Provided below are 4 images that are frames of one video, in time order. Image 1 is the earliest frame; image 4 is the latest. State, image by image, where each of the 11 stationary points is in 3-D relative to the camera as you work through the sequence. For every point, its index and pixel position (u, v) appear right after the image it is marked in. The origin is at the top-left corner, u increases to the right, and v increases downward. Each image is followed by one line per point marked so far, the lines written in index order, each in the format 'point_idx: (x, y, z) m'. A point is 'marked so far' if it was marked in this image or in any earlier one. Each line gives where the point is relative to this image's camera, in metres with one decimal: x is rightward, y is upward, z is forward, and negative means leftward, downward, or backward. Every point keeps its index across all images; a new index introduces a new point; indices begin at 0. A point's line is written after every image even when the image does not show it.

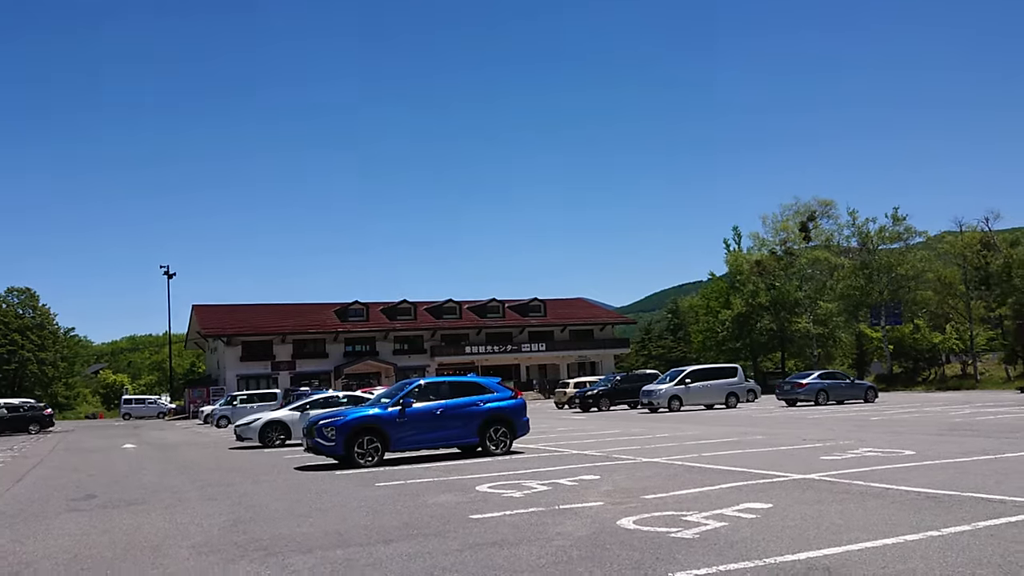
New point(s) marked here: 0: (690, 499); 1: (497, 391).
0: (+2.1, -2.5, +10.1) m
1: (-0.3, -2.1, +17.5) m
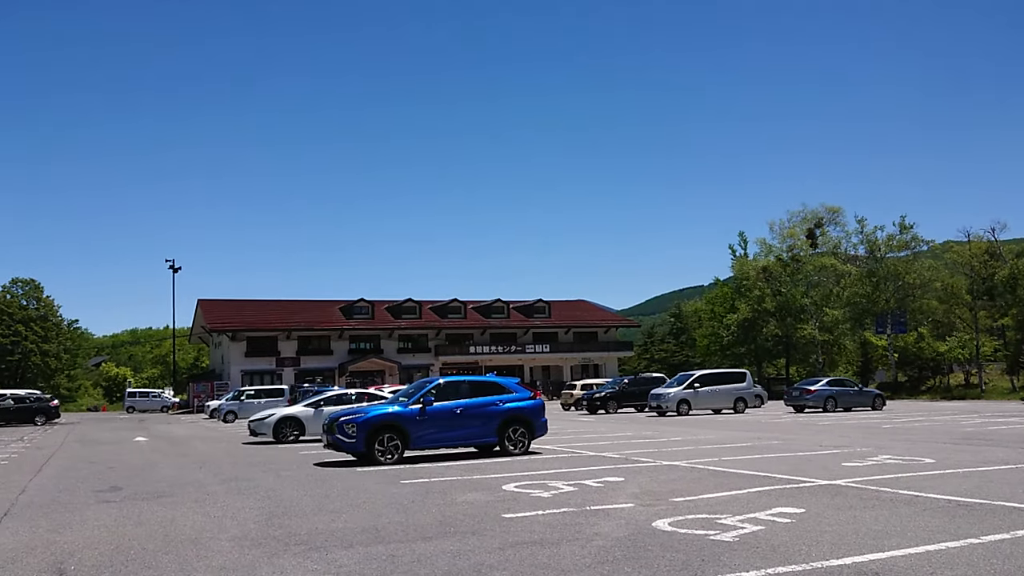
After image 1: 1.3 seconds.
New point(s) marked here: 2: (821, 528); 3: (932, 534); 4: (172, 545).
0: (+2.5, -2.5, +10.2) m
1: (+0.1, -2.1, +17.5) m
2: (+3.0, -2.3, +8.3) m
3: (+3.9, -2.3, +7.8) m
4: (-3.2, -2.5, +8.2) m
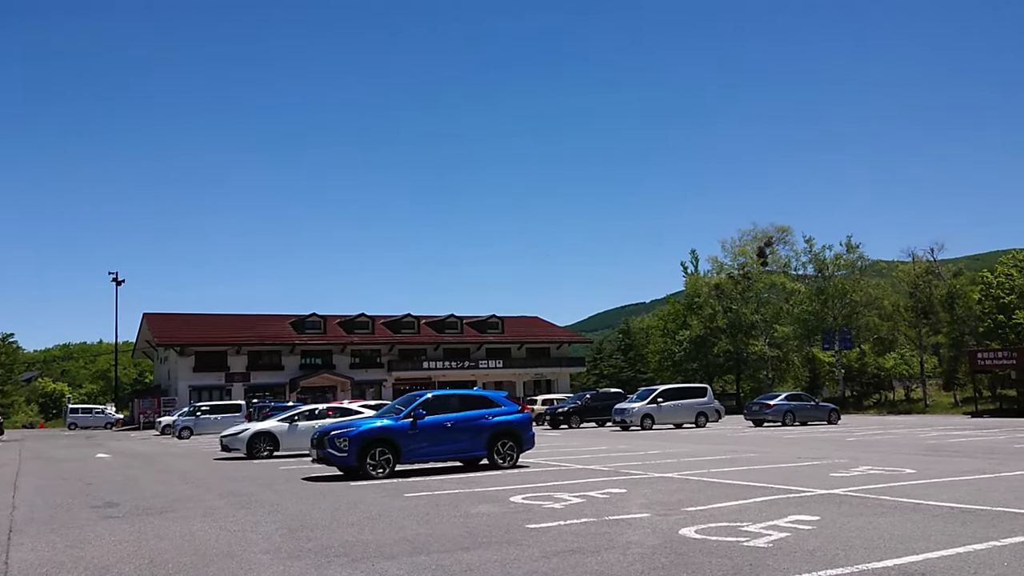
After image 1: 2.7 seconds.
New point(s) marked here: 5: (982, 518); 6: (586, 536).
0: (+2.7, -2.7, +10.4) m
1: (-0.2, -2.4, +17.6) m
2: (+3.4, -2.5, +8.7) m
3: (+4.2, -2.4, +8.2) m
4: (-2.9, -2.6, +8.1) m
5: (+5.1, -2.5, +9.3) m
6: (+0.8, -2.6, +8.9) m
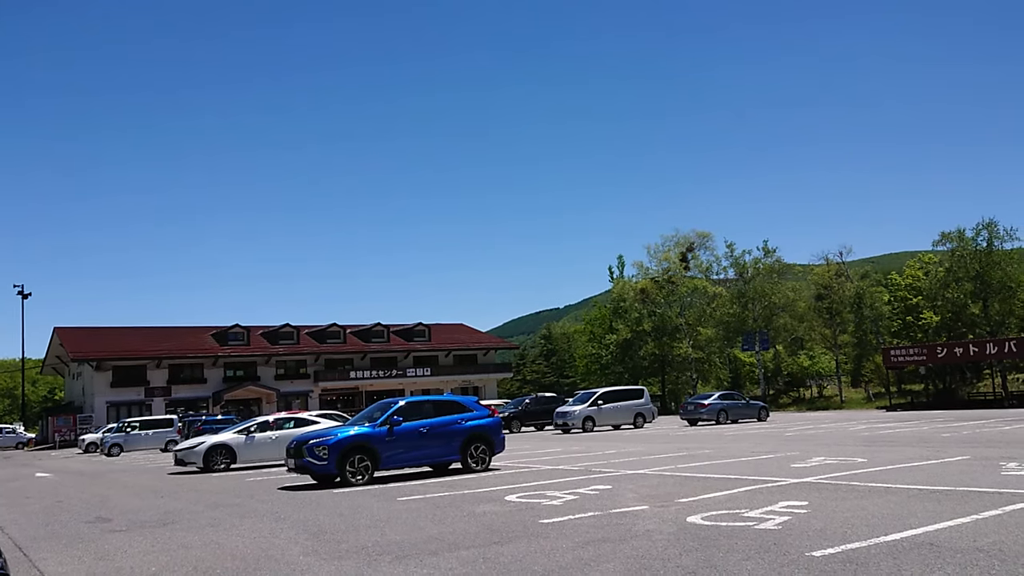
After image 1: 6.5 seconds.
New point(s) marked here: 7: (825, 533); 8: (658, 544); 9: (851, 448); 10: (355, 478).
0: (+2.8, -2.8, +11.2) m
1: (-0.8, -2.6, +18.1) m
2: (+3.6, -2.5, +9.5) m
3: (+4.5, -2.4, +9.1) m
4: (-2.5, -2.7, +8.3) m
5: (+5.3, -2.5, +10.3) m
6: (+1.0, -2.7, +9.5) m
7: (+3.0, -2.4, +8.3) m
8: (+1.4, -2.5, +8.2) m
9: (+7.7, -3.7, +19.6) m
10: (-3.0, -3.6, +16.1) m
